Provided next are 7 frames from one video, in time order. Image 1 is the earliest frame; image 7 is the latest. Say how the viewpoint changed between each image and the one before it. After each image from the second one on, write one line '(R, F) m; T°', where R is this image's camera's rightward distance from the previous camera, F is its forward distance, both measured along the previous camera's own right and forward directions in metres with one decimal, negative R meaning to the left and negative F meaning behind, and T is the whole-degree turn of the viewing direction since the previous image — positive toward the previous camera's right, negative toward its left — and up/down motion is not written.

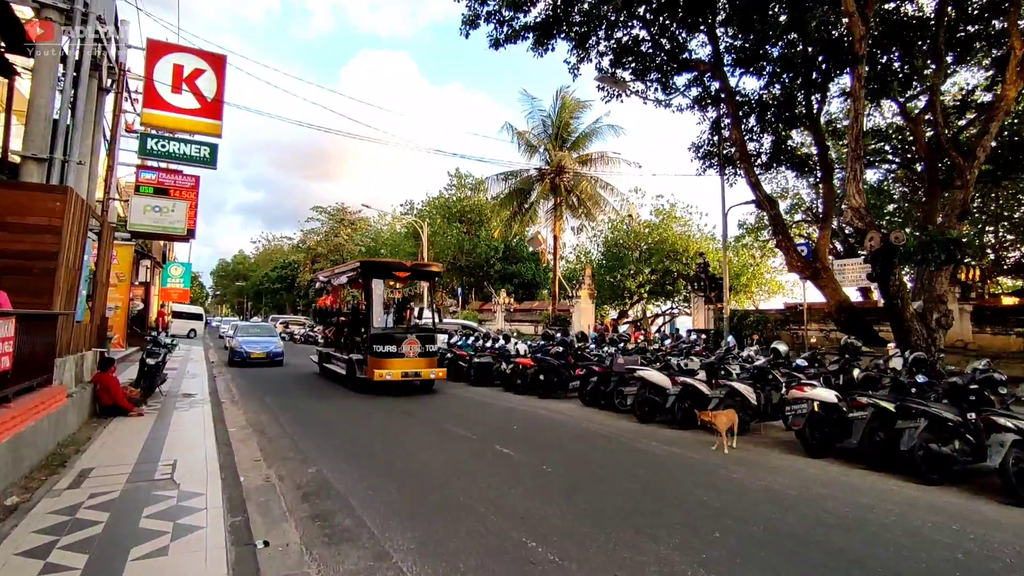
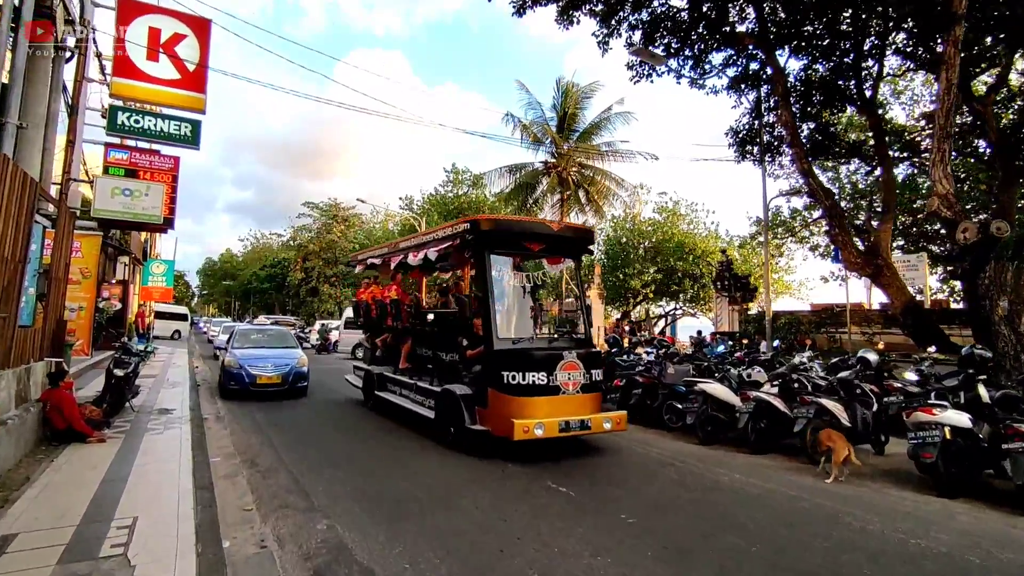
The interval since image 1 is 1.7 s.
(-0.7, +1.5) m; +1°
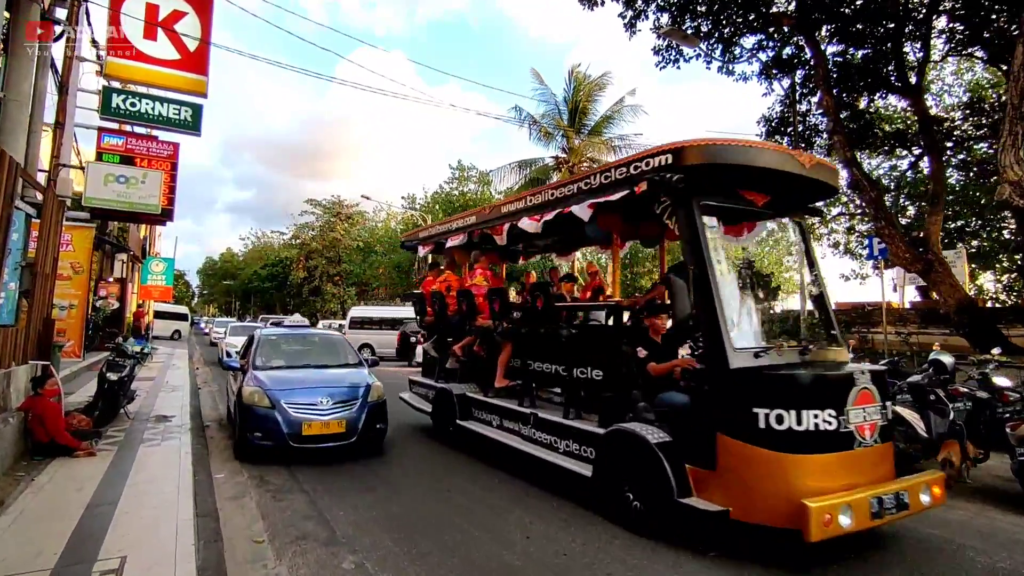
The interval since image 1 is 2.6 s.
(-0.4, +0.8) m; 0°
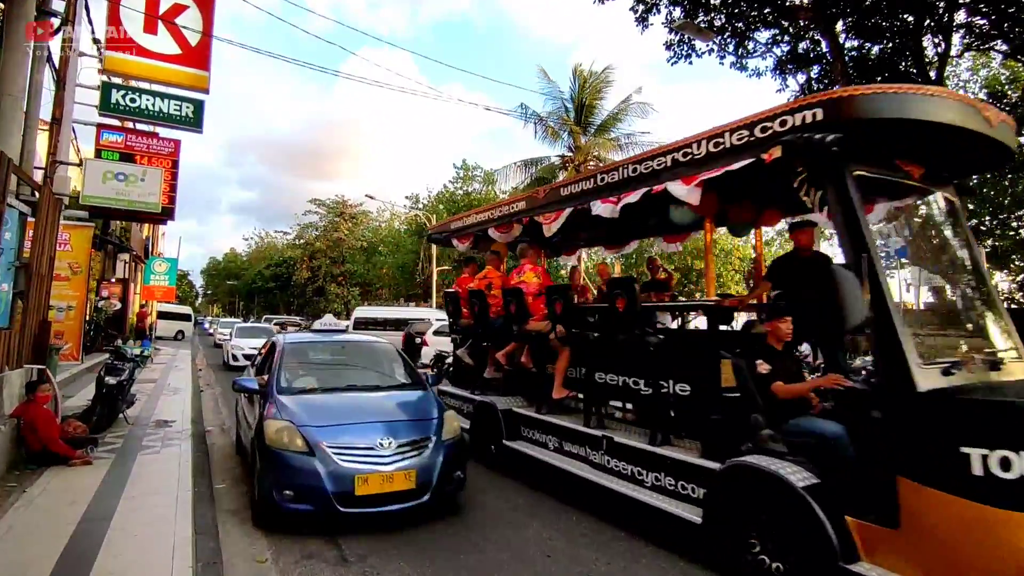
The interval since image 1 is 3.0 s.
(-0.1, +0.3) m; 0°
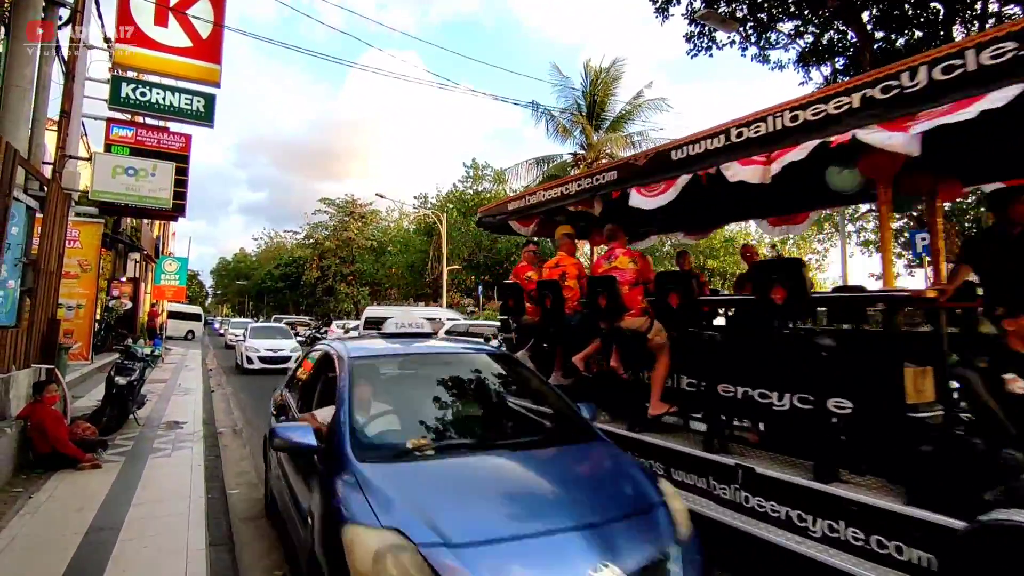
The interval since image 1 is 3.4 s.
(-0.2, +0.3) m; -1°
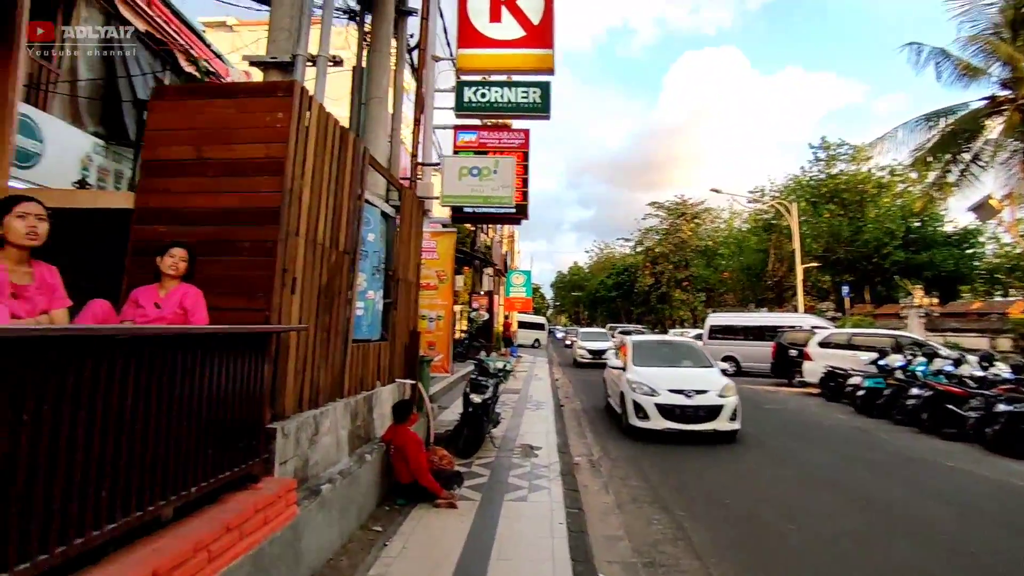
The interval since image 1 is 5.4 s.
(-1.1, +1.8) m; -31°
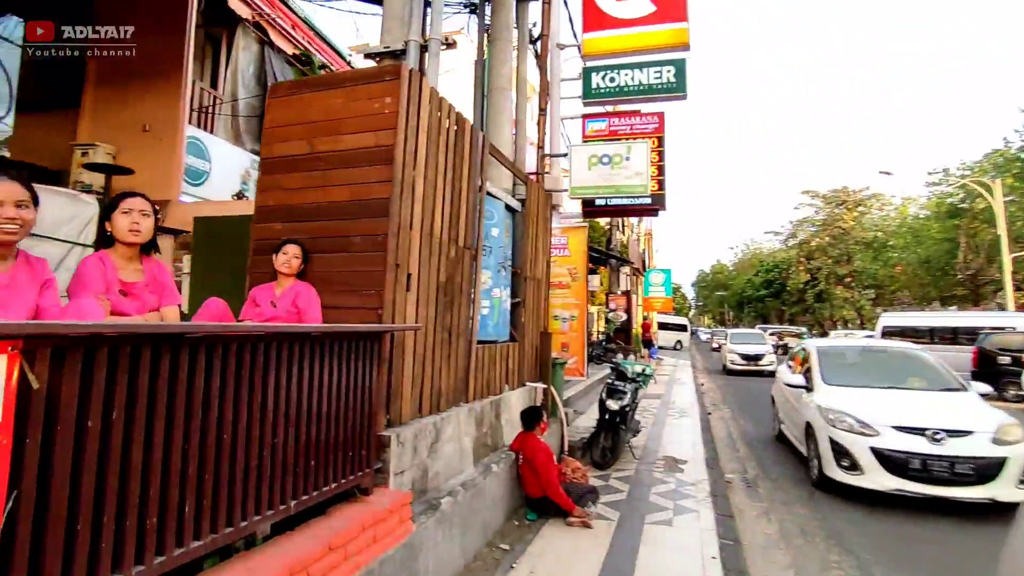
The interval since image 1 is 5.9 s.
(0.0, +0.5) m; -13°
